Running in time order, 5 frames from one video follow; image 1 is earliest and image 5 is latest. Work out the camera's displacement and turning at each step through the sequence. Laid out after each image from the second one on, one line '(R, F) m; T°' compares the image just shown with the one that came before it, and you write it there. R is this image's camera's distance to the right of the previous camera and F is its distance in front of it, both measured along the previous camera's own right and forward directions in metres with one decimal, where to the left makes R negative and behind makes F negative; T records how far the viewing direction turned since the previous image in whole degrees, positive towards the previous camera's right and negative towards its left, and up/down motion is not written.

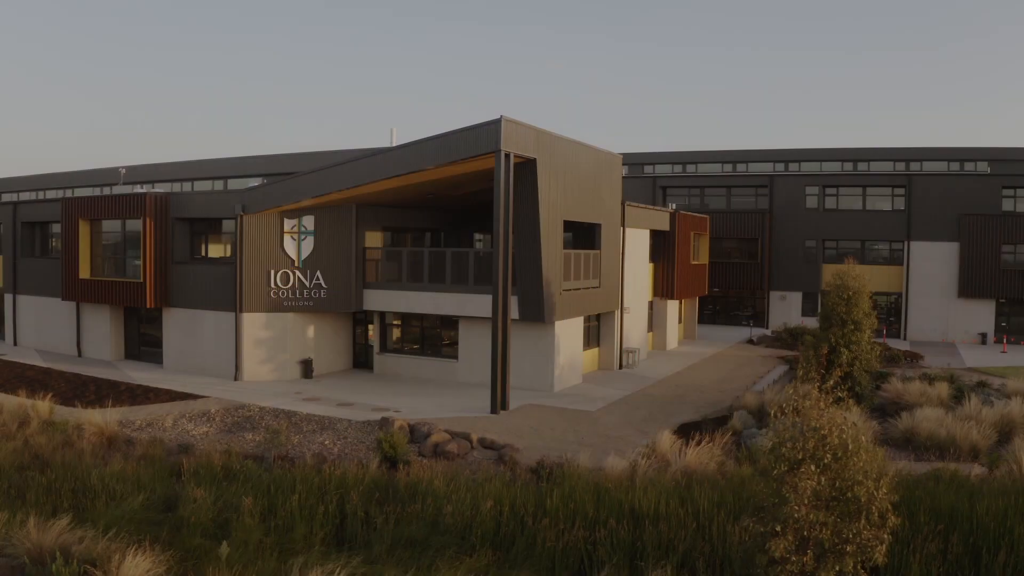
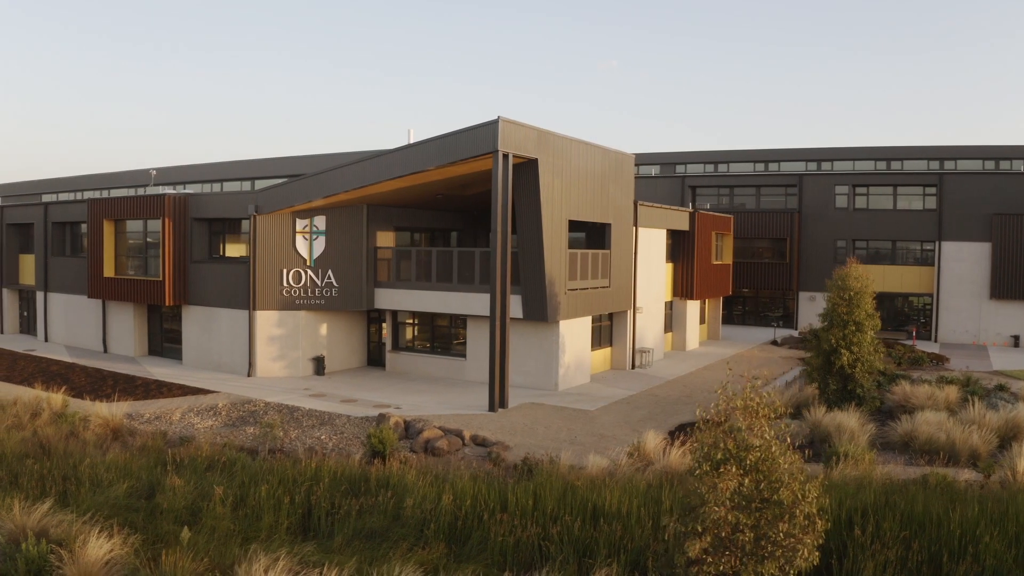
(+0.8, -0.1) m; -3°
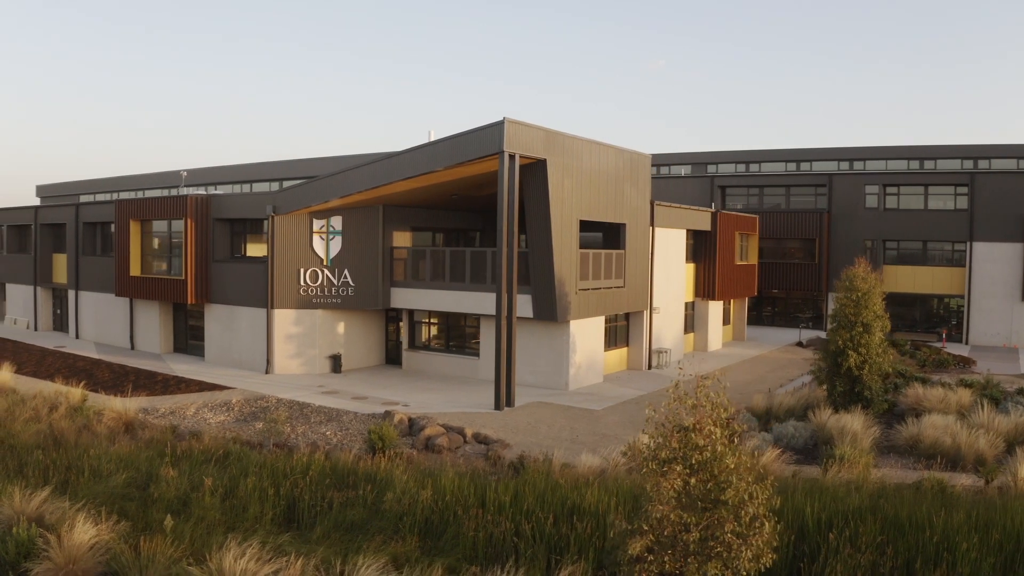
(+0.6, -0.1) m; -3°
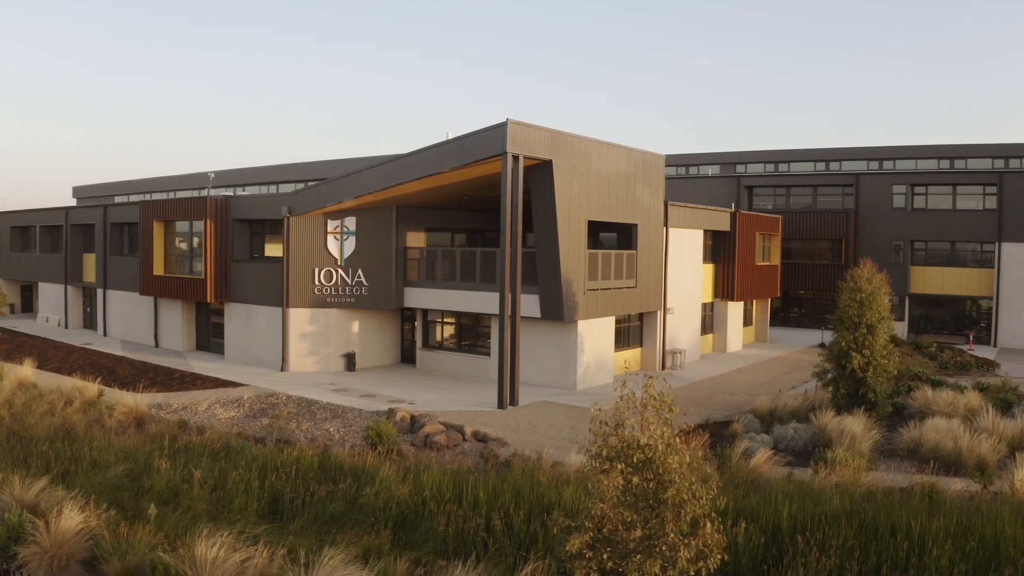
(+0.6, -0.1) m; -3°
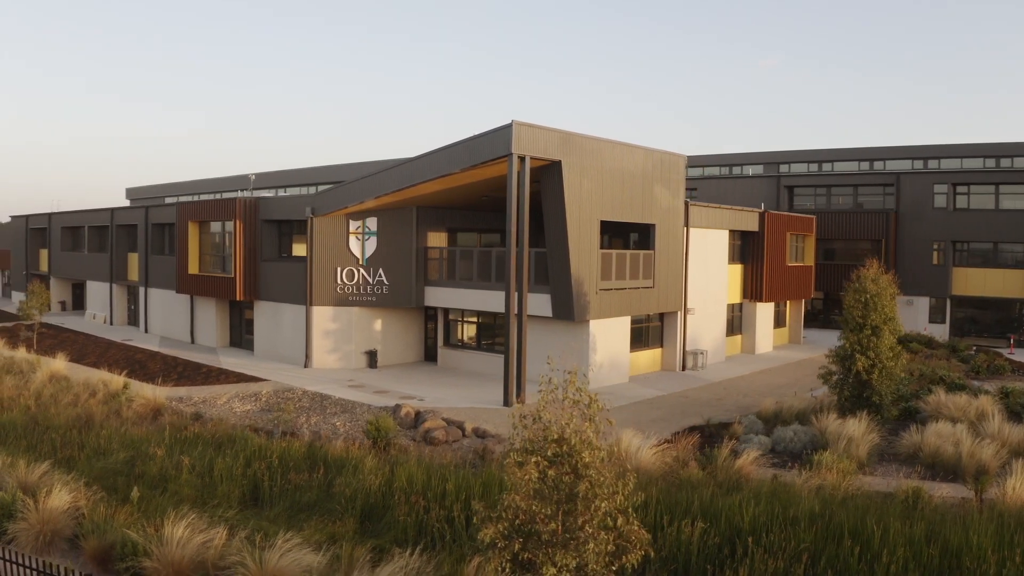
(+0.9, -0.2) m; -4°
